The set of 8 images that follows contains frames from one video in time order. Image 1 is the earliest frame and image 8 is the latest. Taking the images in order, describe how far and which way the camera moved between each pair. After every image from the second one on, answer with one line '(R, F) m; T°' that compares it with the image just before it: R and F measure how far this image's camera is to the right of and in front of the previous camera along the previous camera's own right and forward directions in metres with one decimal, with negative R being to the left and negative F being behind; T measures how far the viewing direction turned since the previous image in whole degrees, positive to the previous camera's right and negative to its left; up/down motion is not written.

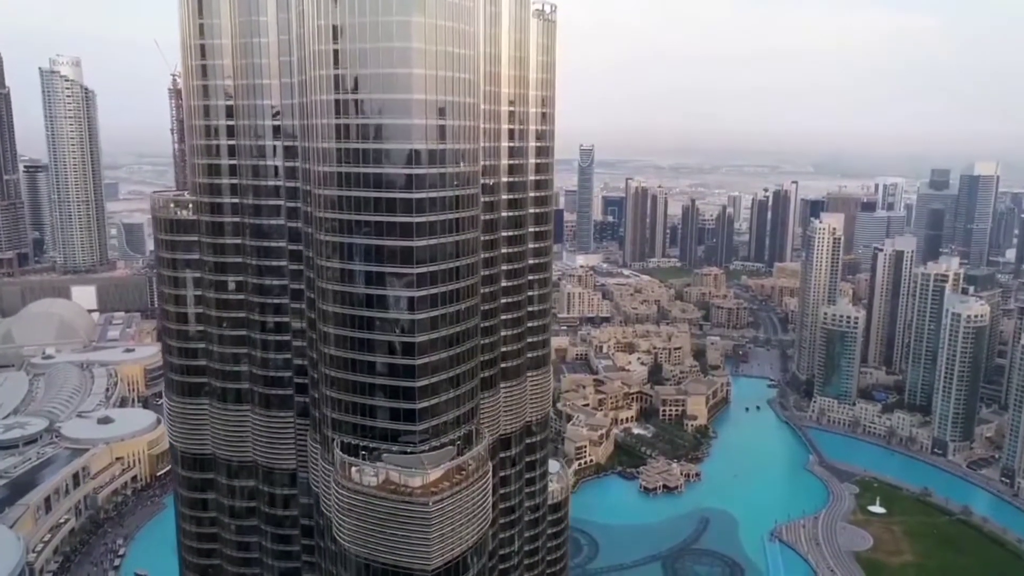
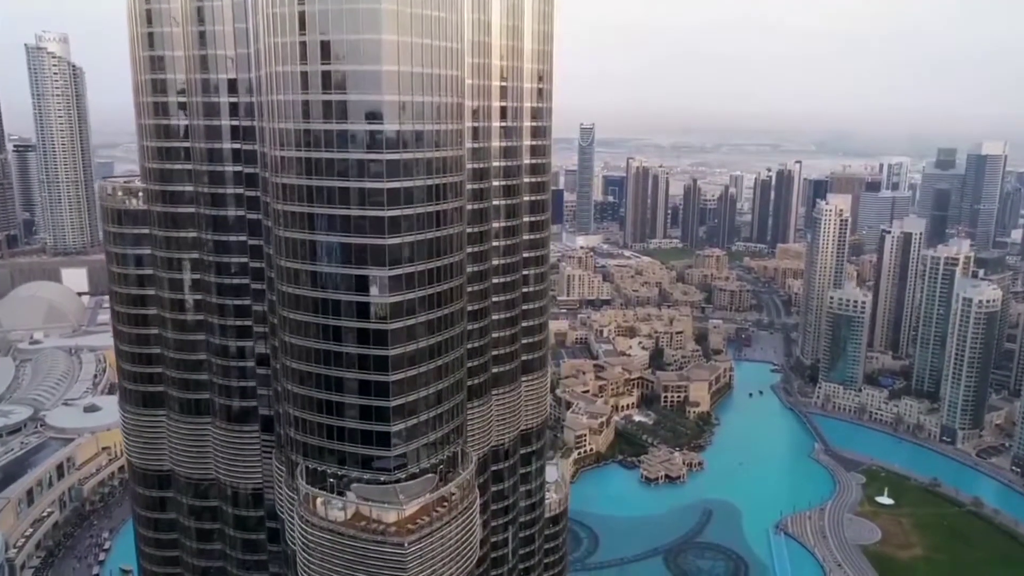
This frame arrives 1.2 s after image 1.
(+0.2, +2.8) m; 0°
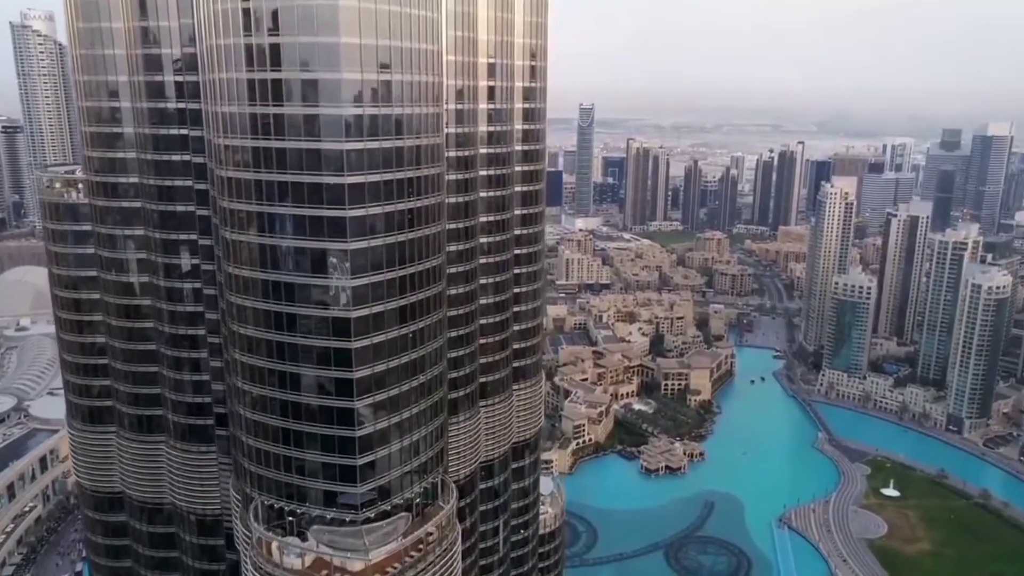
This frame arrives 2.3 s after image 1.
(+0.3, +2.5) m; 0°
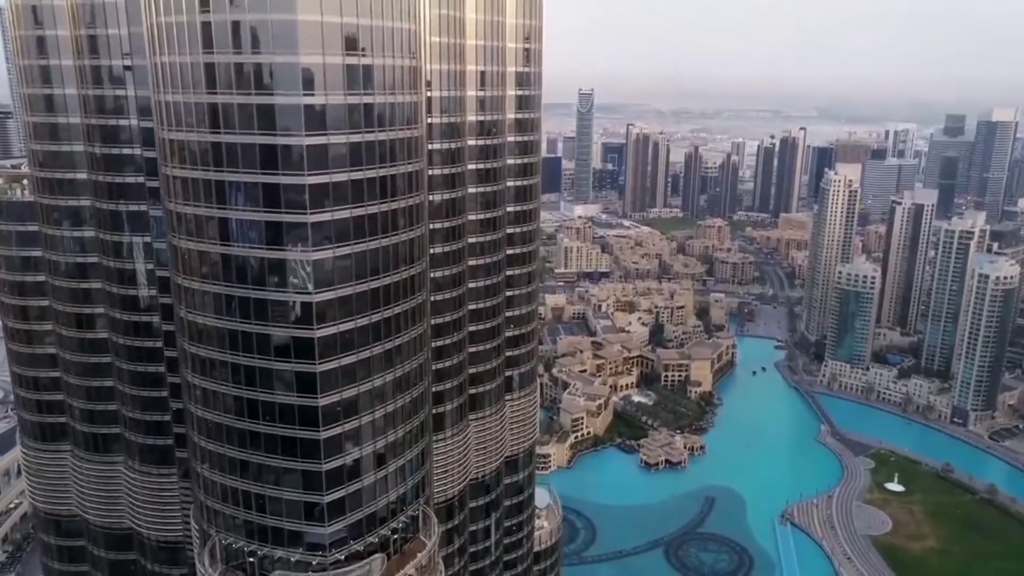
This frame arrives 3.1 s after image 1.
(+0.2, +1.9) m; 0°
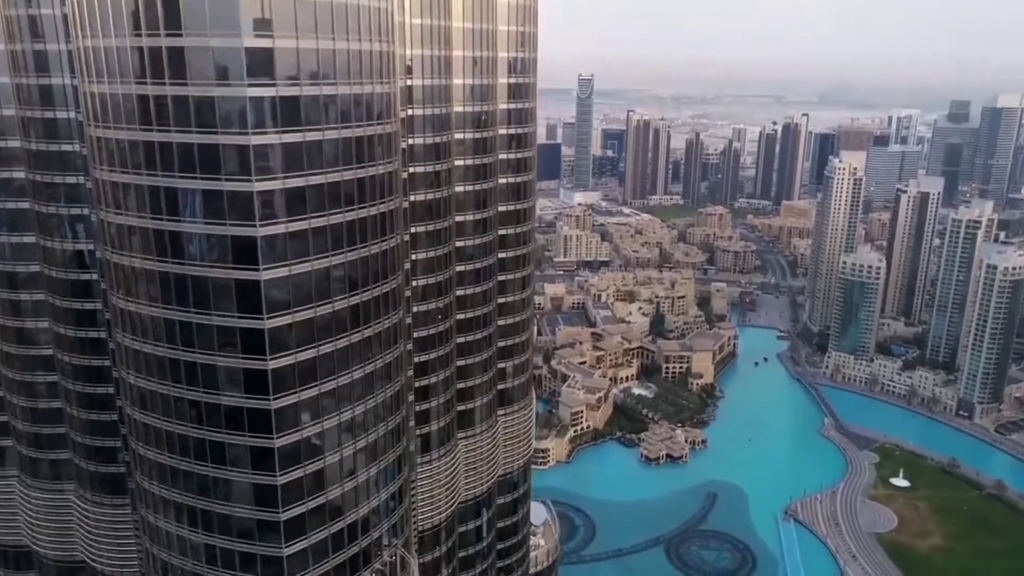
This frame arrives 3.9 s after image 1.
(+0.2, +1.8) m; 0°
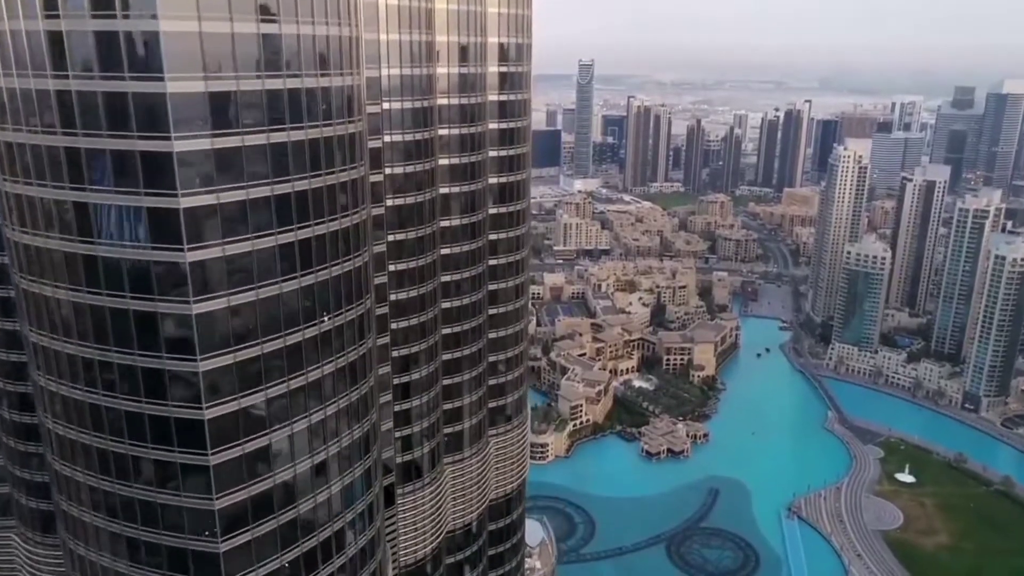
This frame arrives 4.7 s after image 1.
(+0.2, +1.7) m; 0°
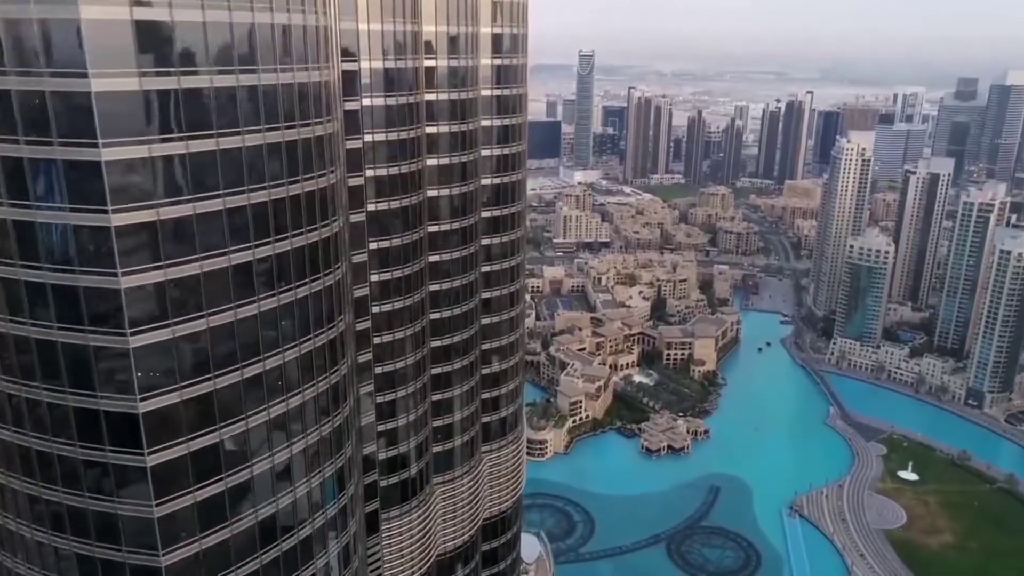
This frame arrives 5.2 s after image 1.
(+0.1, +1.1) m; 0°
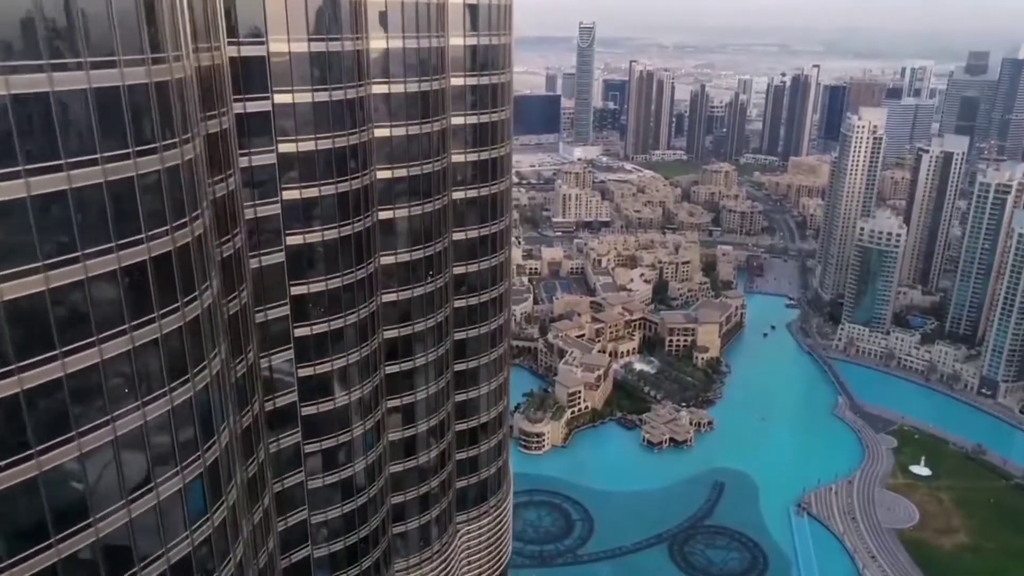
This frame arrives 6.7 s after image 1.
(+0.3, +3.5) m; 0°
